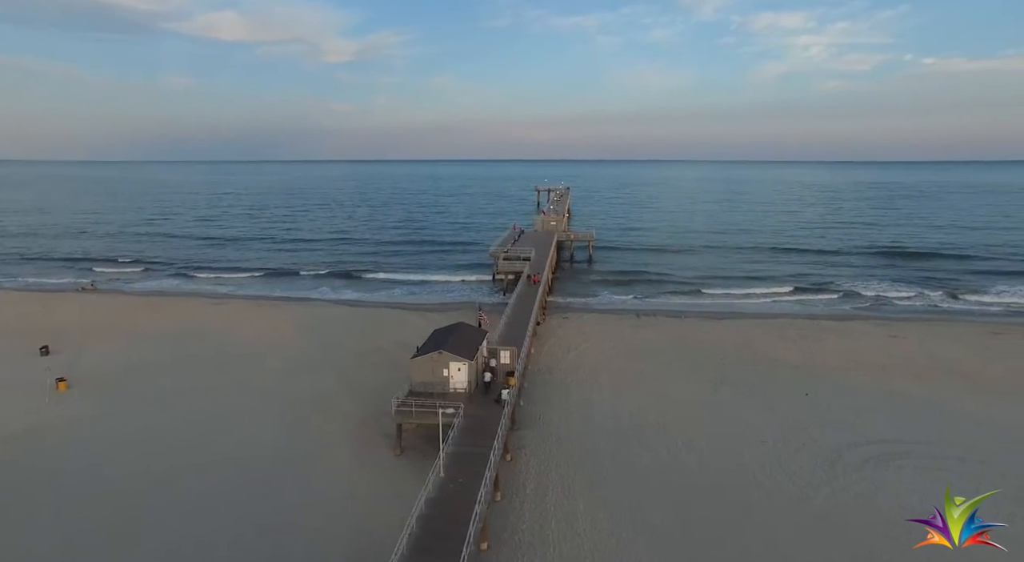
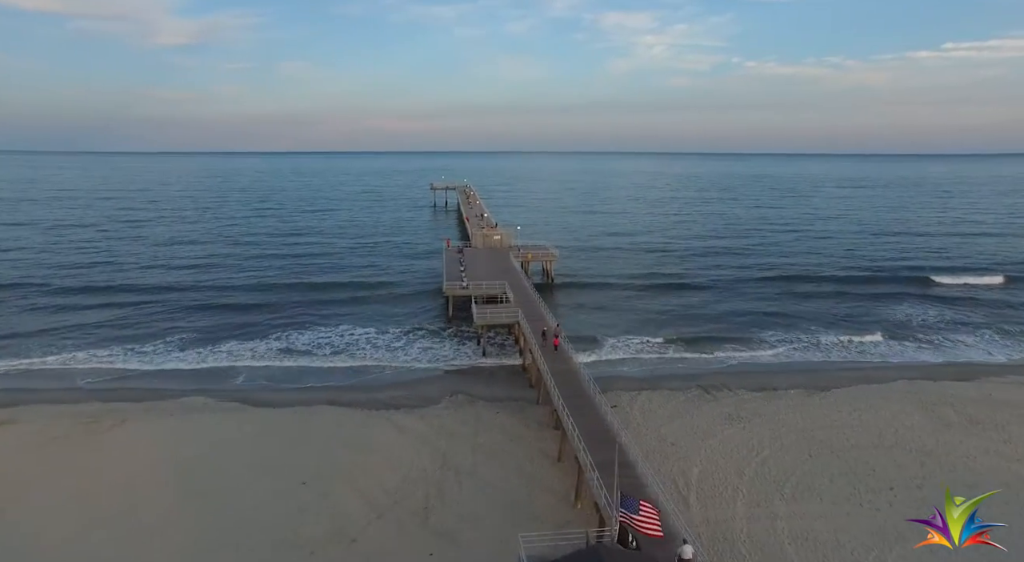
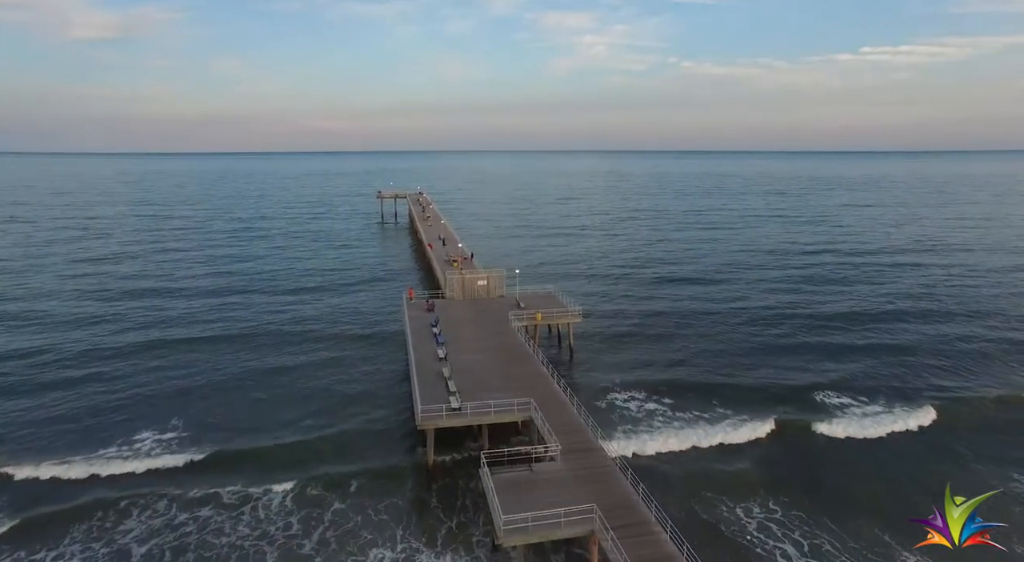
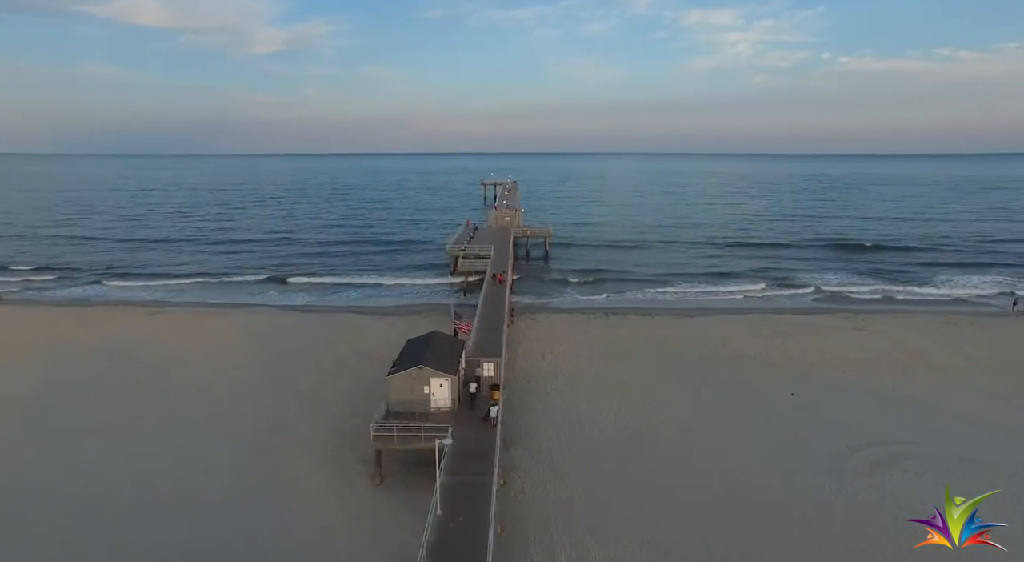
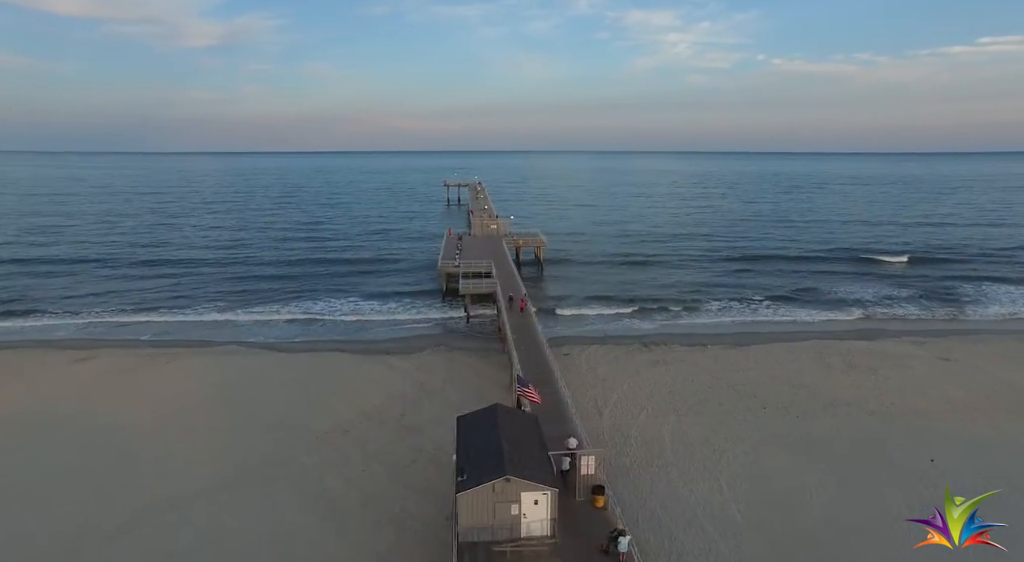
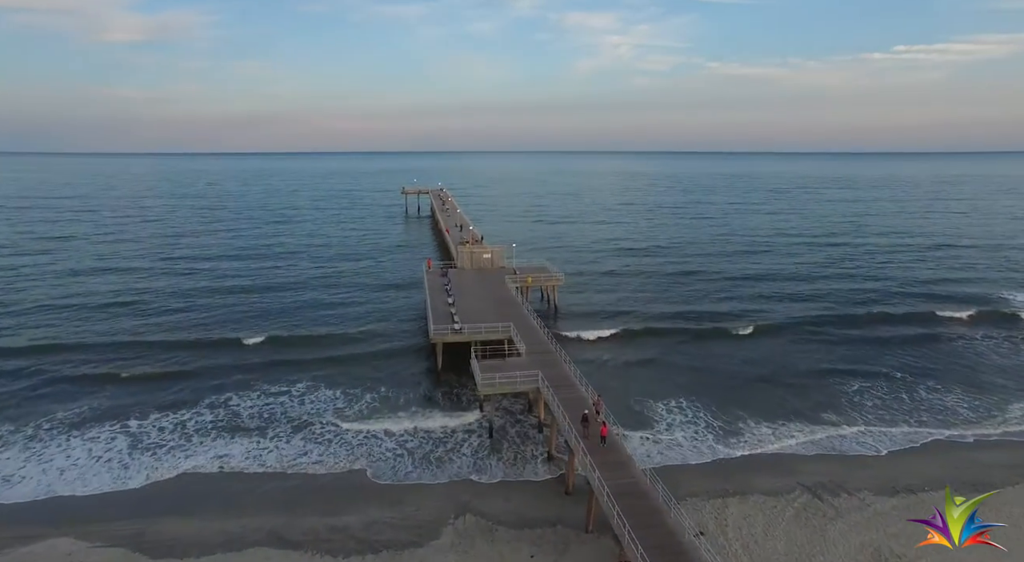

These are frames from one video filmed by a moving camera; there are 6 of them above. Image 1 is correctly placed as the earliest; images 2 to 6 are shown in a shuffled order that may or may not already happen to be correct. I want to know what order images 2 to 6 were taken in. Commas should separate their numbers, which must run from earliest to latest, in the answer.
4, 5, 2, 6, 3
